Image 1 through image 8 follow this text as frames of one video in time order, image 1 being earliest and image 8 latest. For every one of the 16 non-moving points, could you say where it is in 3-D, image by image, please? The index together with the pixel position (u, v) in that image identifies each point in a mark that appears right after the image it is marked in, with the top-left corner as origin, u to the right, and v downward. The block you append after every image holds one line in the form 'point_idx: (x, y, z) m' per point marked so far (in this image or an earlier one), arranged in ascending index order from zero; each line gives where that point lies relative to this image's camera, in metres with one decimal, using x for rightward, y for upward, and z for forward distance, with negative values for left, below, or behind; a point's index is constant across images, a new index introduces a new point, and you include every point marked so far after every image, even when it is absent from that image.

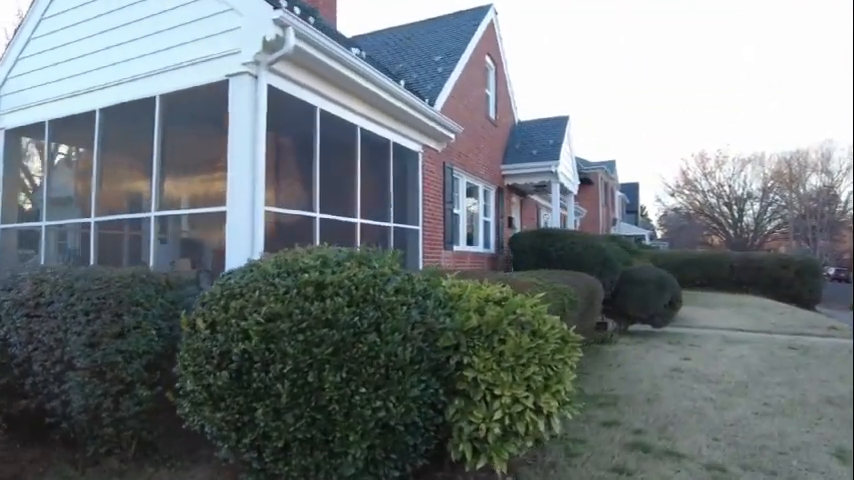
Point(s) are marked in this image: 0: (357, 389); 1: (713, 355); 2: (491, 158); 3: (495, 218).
0: (-0.5, -0.9, +3.4) m
1: (+4.8, -1.9, +9.3) m
2: (+1.5, +2.0, +13.3) m
3: (+1.7, +0.5, +13.6) m
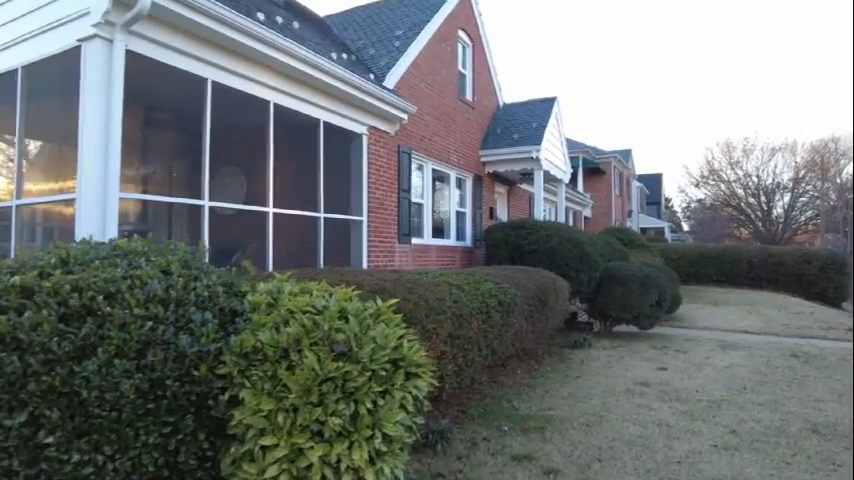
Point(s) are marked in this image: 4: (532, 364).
0: (-1.7, -0.9, +2.4) m
1: (+3.9, -1.8, +8.0) m
2: (+0.9, +2.1, +12.2) m
3: (+1.1, +0.7, +12.5) m
4: (+1.5, -1.7, +7.8) m
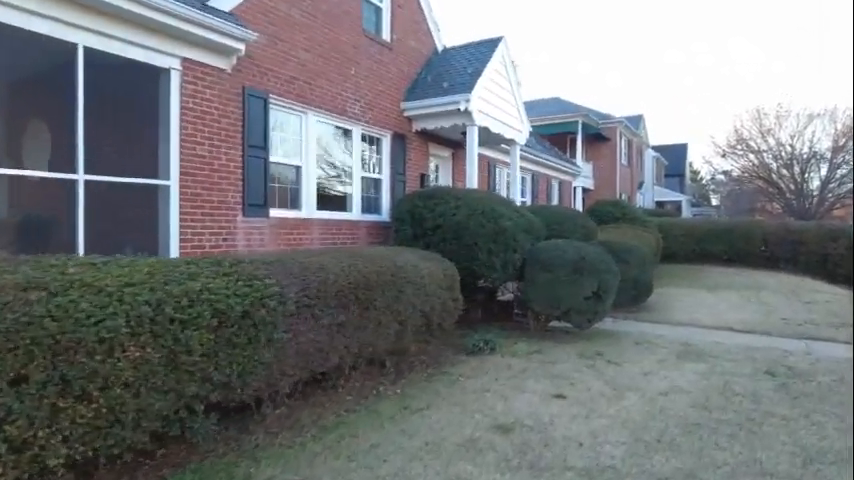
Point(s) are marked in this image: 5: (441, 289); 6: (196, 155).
0: (-3.9, -0.8, +0.3) m
1: (+2.0, -1.5, +5.6) m
2: (-0.9, +2.6, +9.8) m
3: (-0.7, +1.2, +10.1) m
4: (-0.5, -1.4, +5.6) m
5: (+0.2, -0.5, +5.9) m
6: (-2.8, +1.0, +6.7) m
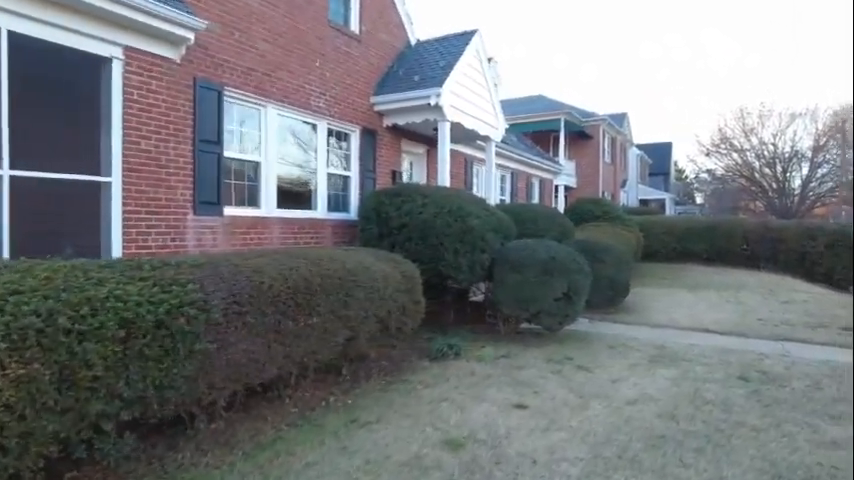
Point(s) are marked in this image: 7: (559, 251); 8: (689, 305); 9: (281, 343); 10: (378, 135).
0: (-4.3, -0.8, -0.1) m
1: (+1.5, -1.5, +5.3) m
2: (-1.4, +2.6, +9.5) m
3: (-1.2, +1.2, +9.7) m
4: (-0.9, -1.4, +5.2) m
5: (-0.3, -0.5, +5.6) m
6: (-3.3, +1.0, +6.3) m
7: (+1.8, -0.2, +7.5) m
8: (+5.4, -1.3, +11.4) m
9: (-1.1, -0.8, +4.2) m
10: (-0.9, +1.9, +10.2) m
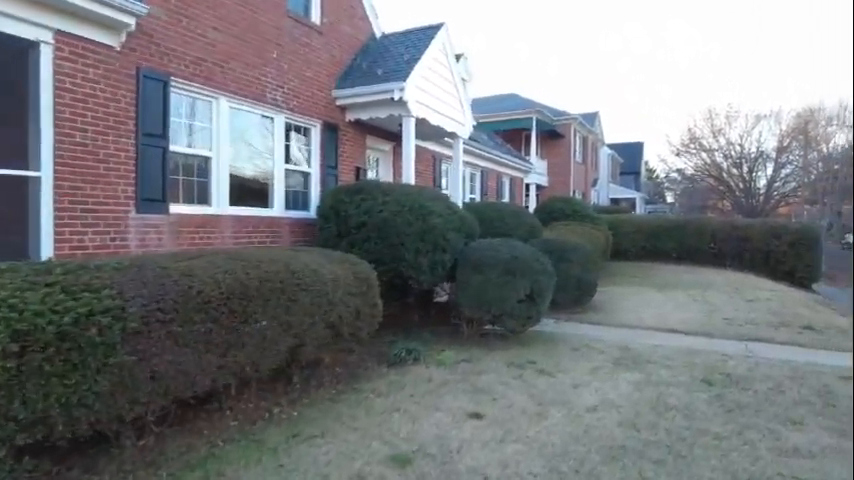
0: (-4.5, -0.8, -0.6) m
1: (+1.1, -1.5, +5.1) m
2: (-2.0, +2.6, +9.1) m
3: (-1.8, +1.2, +9.4) m
4: (-1.3, -1.4, +4.9) m
5: (-0.7, -0.5, +5.3) m
6: (-3.7, +1.0, +5.9) m
7: (+1.3, -0.1, +7.2) m
8: (+4.7, -1.3, +11.3) m
9: (-1.5, -0.8, +3.9) m
10: (-1.6, +2.0, +9.9) m
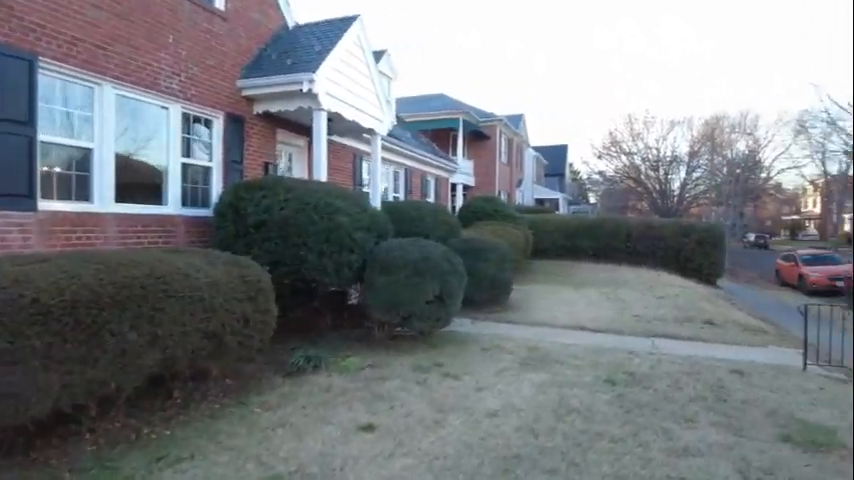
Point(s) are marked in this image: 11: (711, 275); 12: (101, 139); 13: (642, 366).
0: (-4.6, -0.8, -1.5) m
1: (+0.2, -1.5, +4.9) m
2: (-3.4, +2.6, +8.5) m
3: (-3.2, +1.2, +8.8) m
4: (-2.2, -1.4, +4.4) m
5: (-1.6, -0.5, +4.9) m
6: (-4.7, +1.0, +5.1) m
7: (+0.1, -0.1, +7.0) m
8: (+3.0, -1.3, +11.5) m
9: (-2.3, -0.8, +3.4) m
10: (-3.0, +2.0, +9.3) m
11: (+9.0, -1.1, +17.5) m
12: (-4.1, +1.3, +6.9) m
13: (+2.5, -1.5, +6.5) m
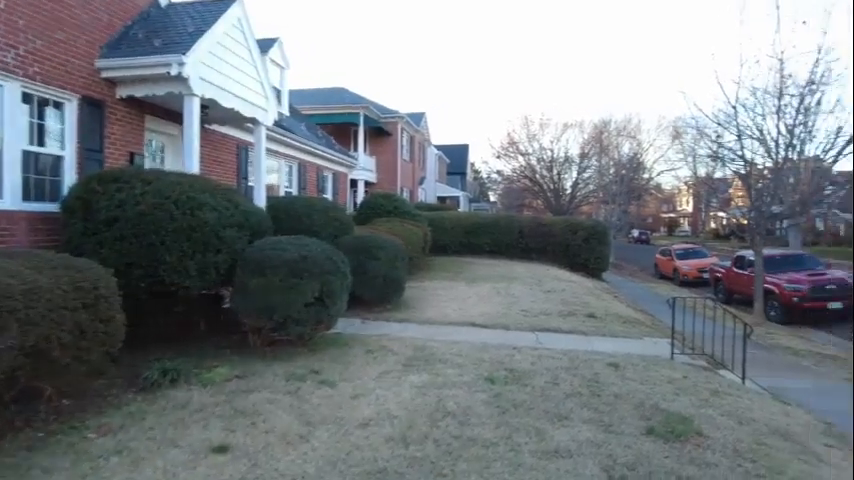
0: (-4.6, -0.9, -2.5) m
1: (-0.9, -1.5, +4.5) m
2: (-5.0, +2.7, +7.4) m
3: (-4.9, +1.2, +7.8) m
4: (-3.2, -1.4, +3.6) m
5: (-2.7, -0.5, +4.2) m
6: (-5.7, +1.0, +3.9) m
7: (-1.4, -0.1, +6.6) m
8: (+0.7, -1.2, +11.5) m
9: (-3.0, -0.8, +2.6) m
10: (-4.8, +2.0, +8.3) m
11: (+5.6, -1.0, +18.4) m
12: (-5.4, +1.3, +5.8) m
13: (+1.1, -1.4, +6.5) m
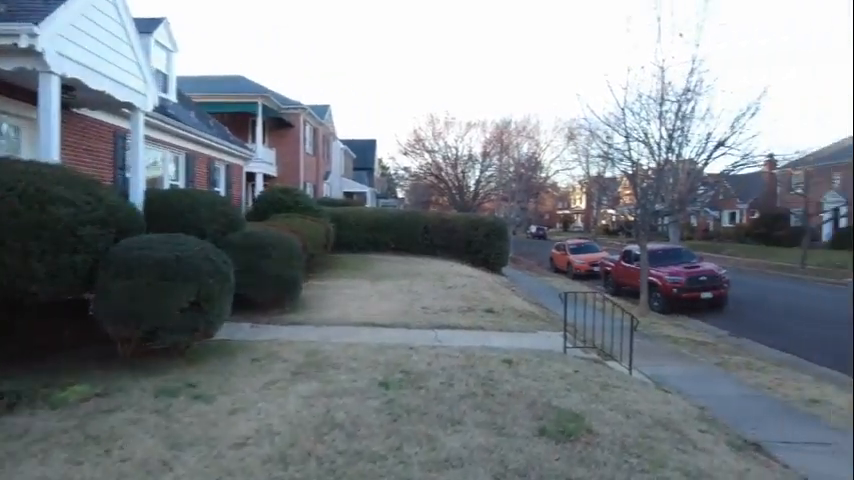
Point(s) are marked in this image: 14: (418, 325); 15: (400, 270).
0: (-4.2, -0.9, -3.5) m
1: (-1.7, -1.5, +4.1) m
2: (-6.3, +2.7, +6.2) m
3: (-6.3, +1.2, +6.6) m
4: (-3.8, -1.5, +2.8) m
5: (-3.5, -0.5, +3.4) m
6: (-6.4, +1.0, +2.6) m
7: (-2.6, -0.1, +6.0) m
8: (-1.3, -1.2, +11.2) m
9: (-3.5, -0.8, +1.8) m
10: (-6.3, +2.0, +7.1) m
11: (+2.4, -0.9, +18.8) m
12: (-6.4, +1.3, +4.5) m
13: (-0.1, -1.4, +6.3) m
14: (-0.2, -1.4, +9.0) m
15: (-0.8, -0.9, +15.3) m
